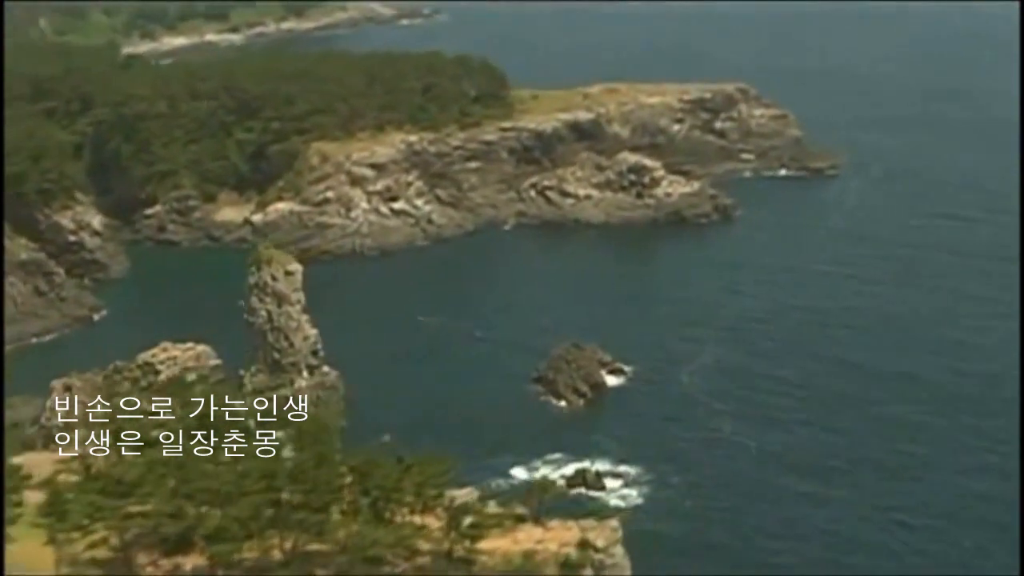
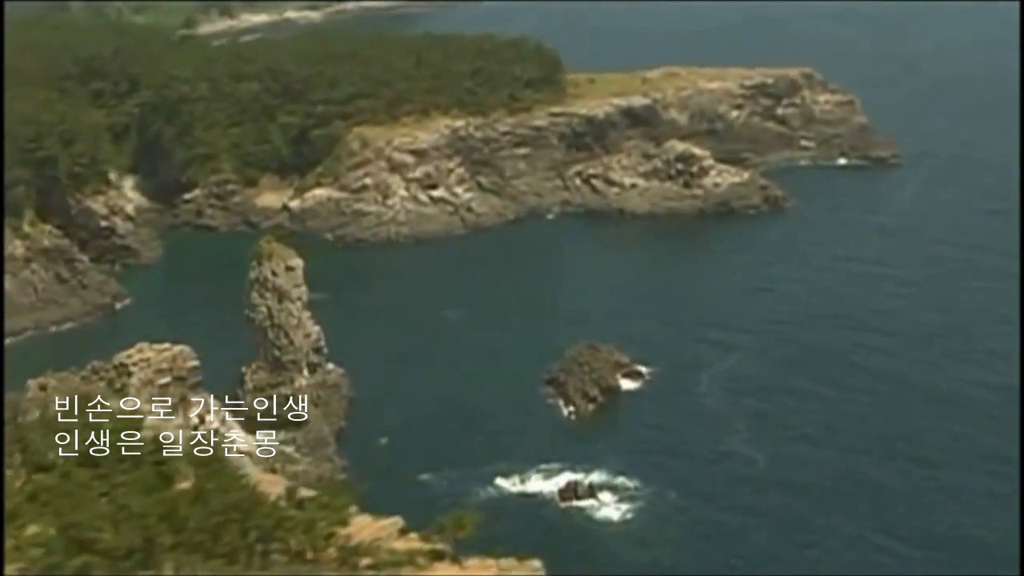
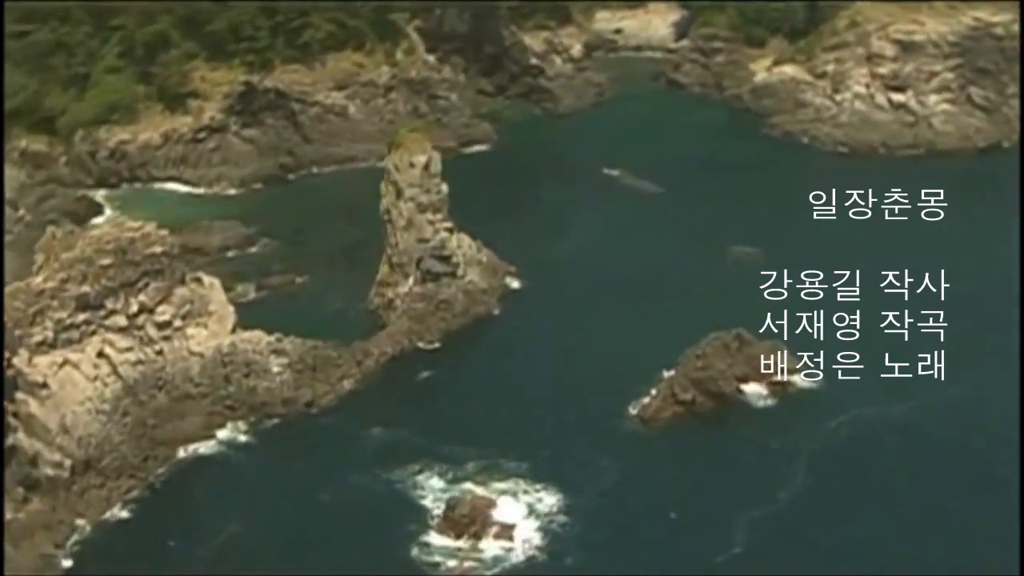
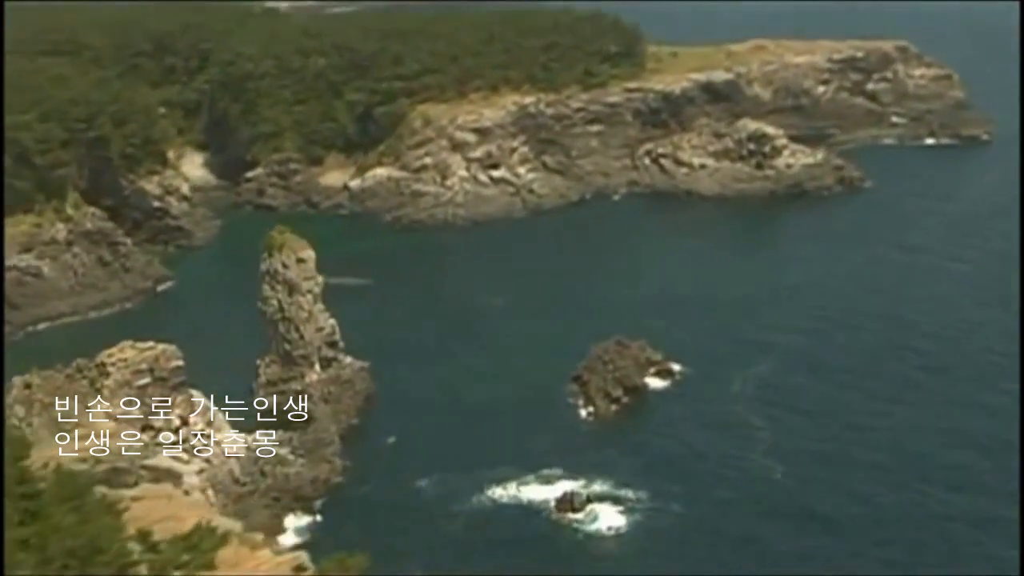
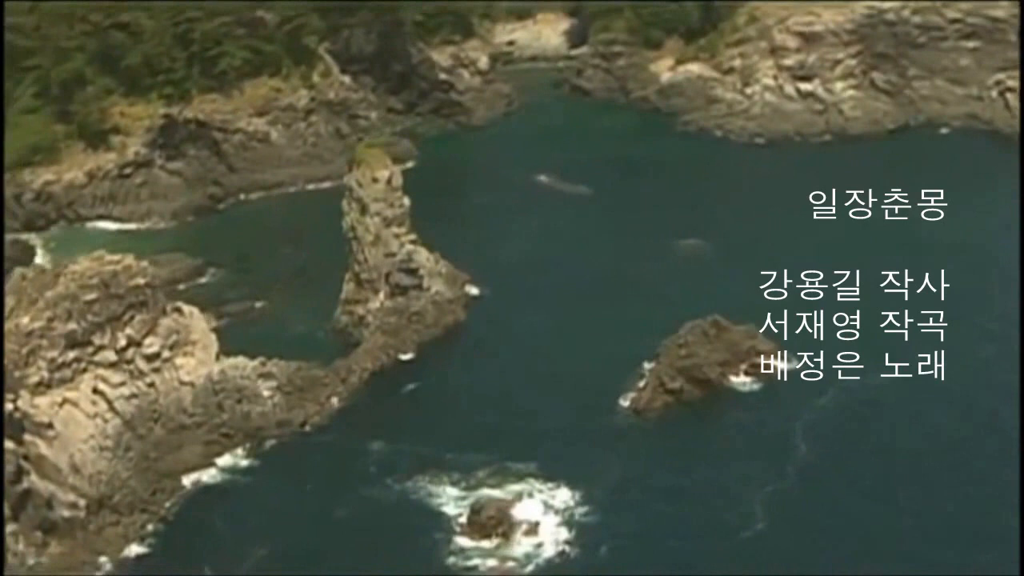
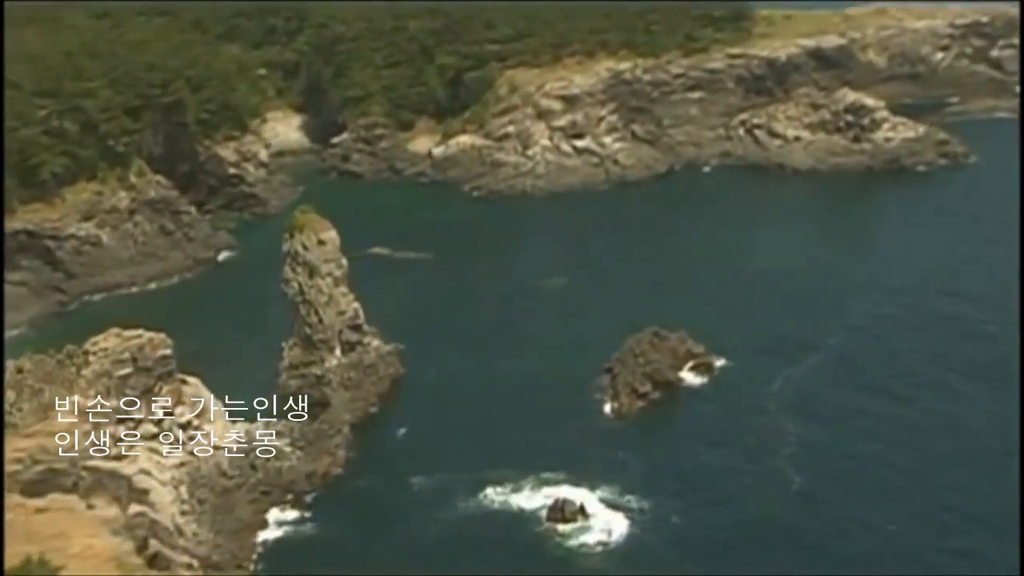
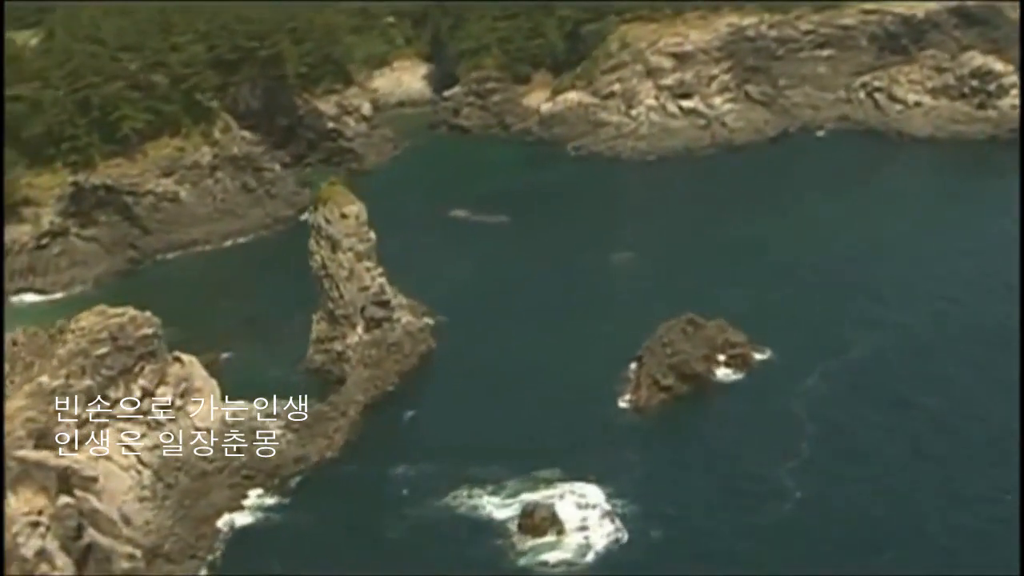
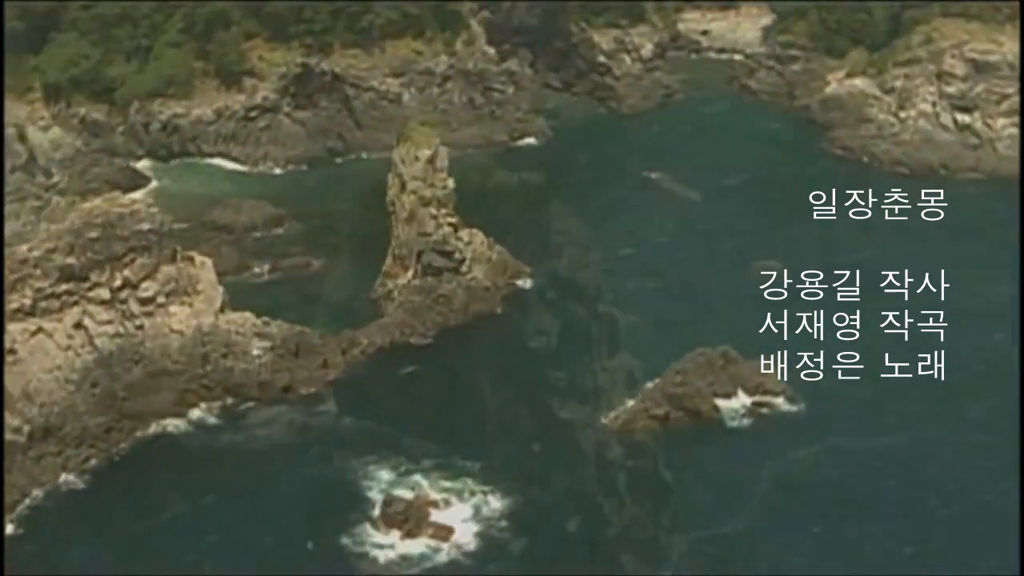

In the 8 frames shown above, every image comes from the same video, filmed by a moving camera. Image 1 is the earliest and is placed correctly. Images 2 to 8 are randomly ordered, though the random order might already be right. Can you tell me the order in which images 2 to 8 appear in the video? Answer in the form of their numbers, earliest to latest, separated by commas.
2, 4, 6, 7, 5, 3, 8
